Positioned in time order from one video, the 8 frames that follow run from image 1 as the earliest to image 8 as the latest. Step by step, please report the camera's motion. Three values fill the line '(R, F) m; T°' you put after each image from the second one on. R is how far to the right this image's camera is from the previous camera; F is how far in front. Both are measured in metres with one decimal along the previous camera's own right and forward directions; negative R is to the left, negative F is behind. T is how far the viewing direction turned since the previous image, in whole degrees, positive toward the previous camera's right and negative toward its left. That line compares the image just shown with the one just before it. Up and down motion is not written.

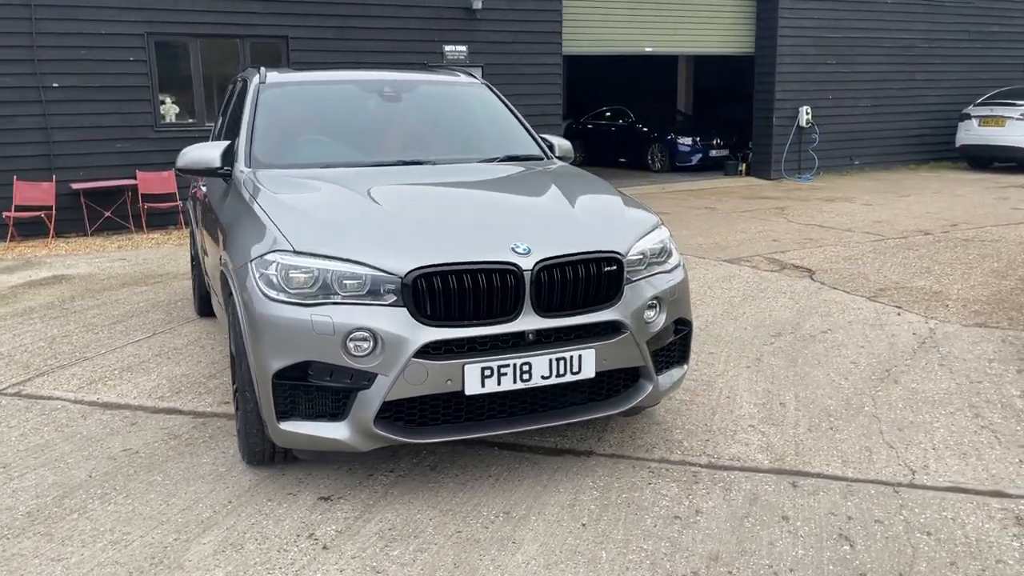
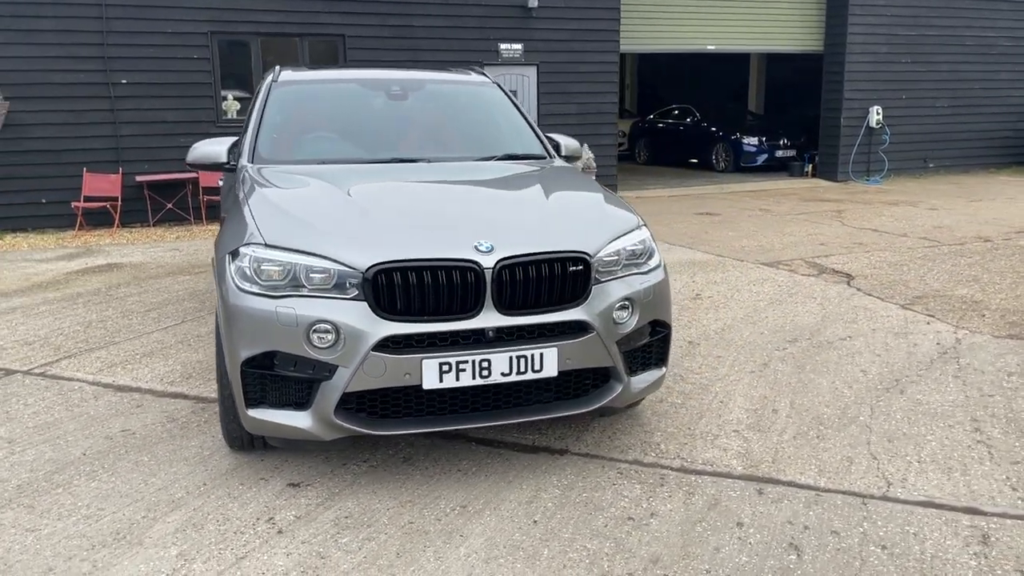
(+0.4, 0.0) m; -5°
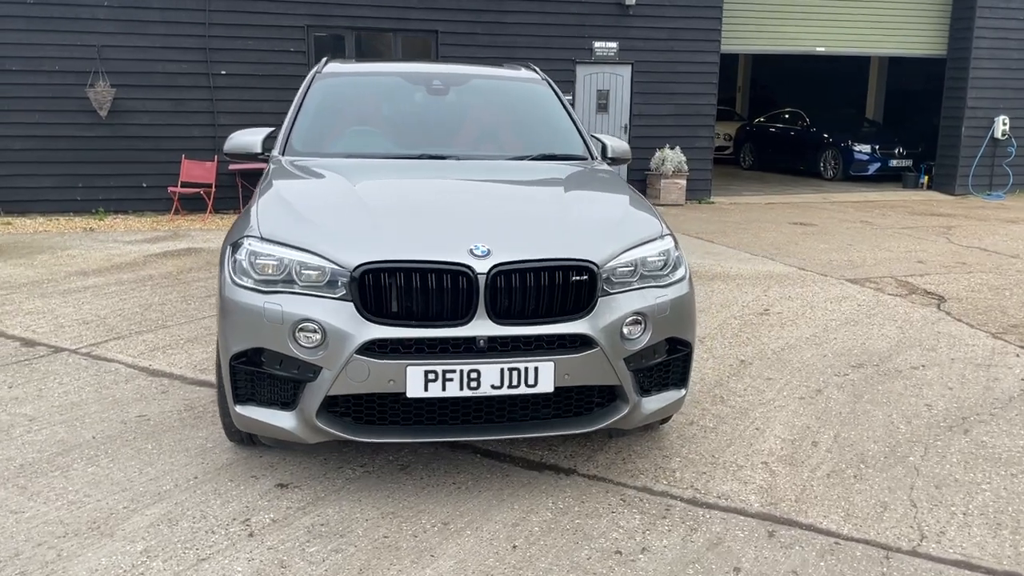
(+0.4, +0.2) m; -7°
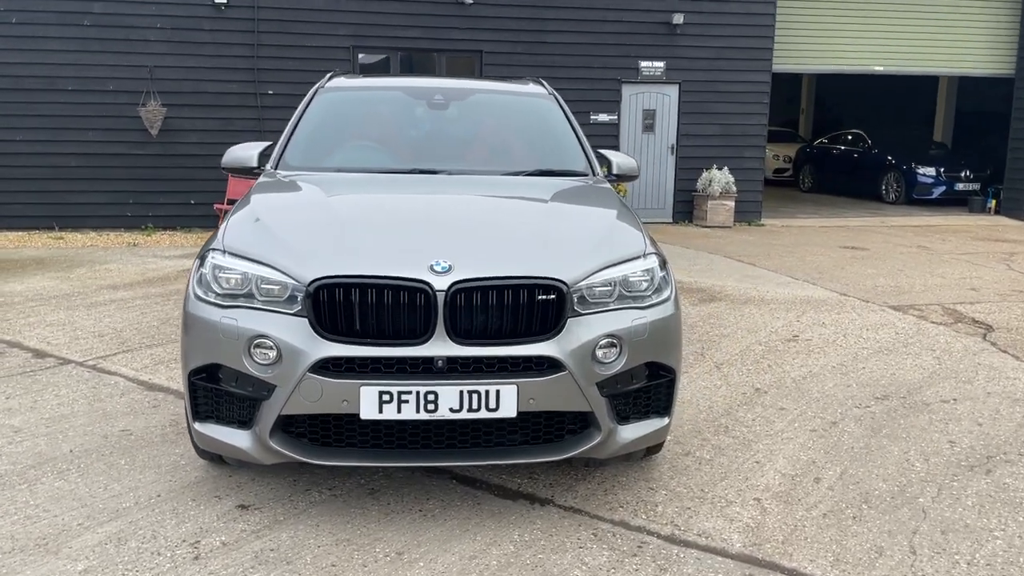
(+0.3, +0.2) m; -4°
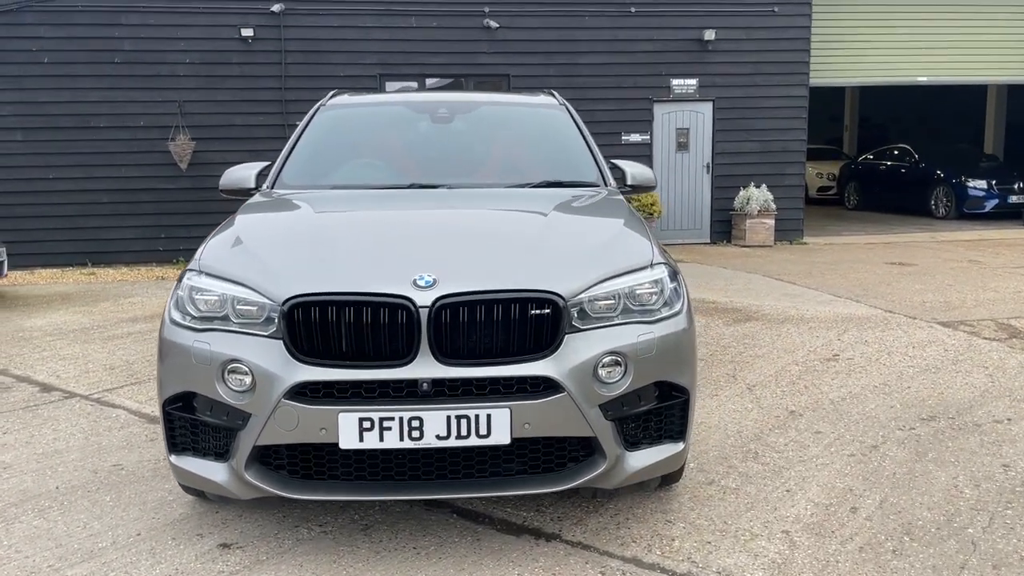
(+0.2, +0.2) m; -3°
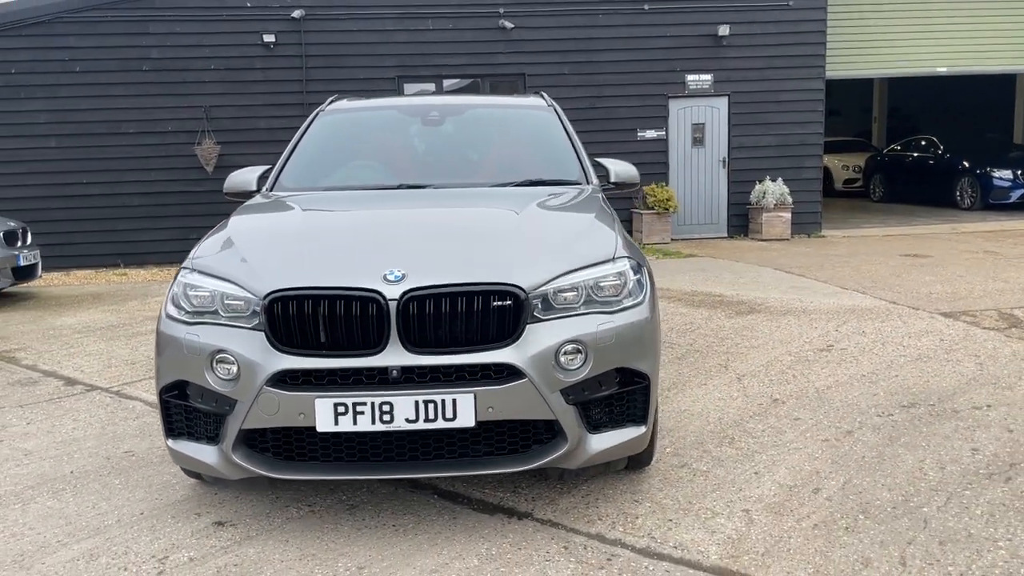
(+0.2, -0.2) m; -2°
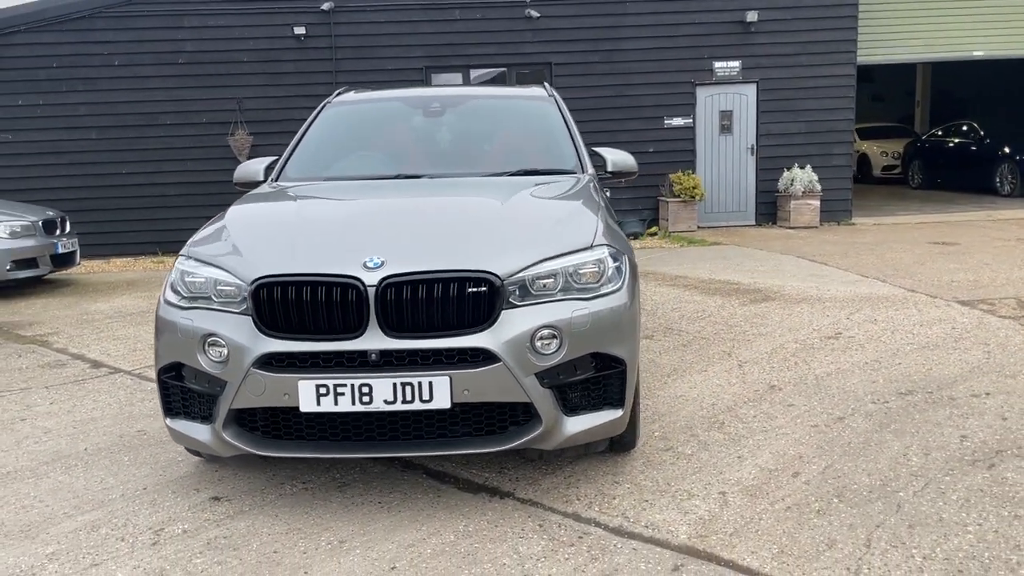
(+0.2, -0.1) m; -3°
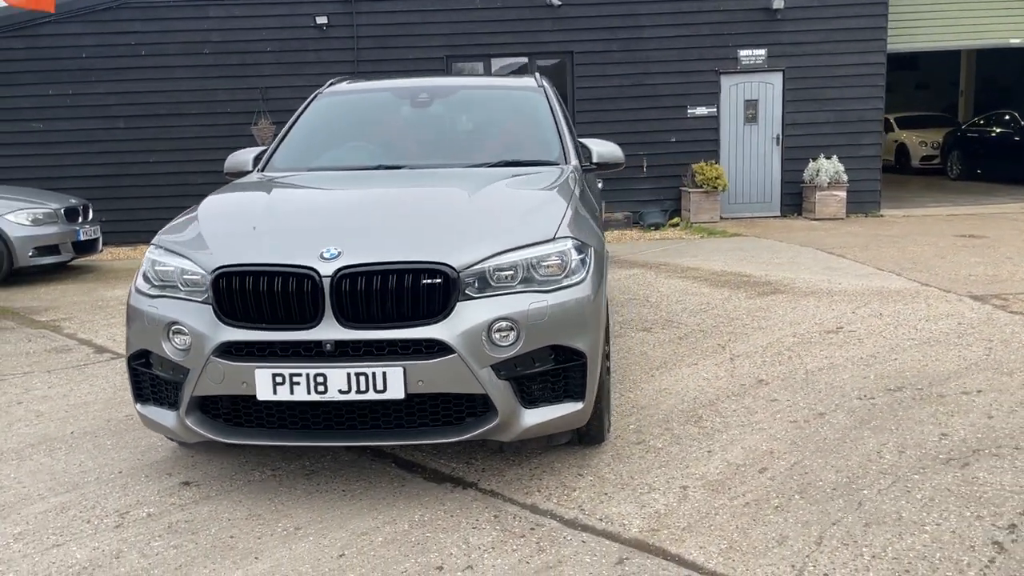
(+0.3, 0.0) m; -3°
